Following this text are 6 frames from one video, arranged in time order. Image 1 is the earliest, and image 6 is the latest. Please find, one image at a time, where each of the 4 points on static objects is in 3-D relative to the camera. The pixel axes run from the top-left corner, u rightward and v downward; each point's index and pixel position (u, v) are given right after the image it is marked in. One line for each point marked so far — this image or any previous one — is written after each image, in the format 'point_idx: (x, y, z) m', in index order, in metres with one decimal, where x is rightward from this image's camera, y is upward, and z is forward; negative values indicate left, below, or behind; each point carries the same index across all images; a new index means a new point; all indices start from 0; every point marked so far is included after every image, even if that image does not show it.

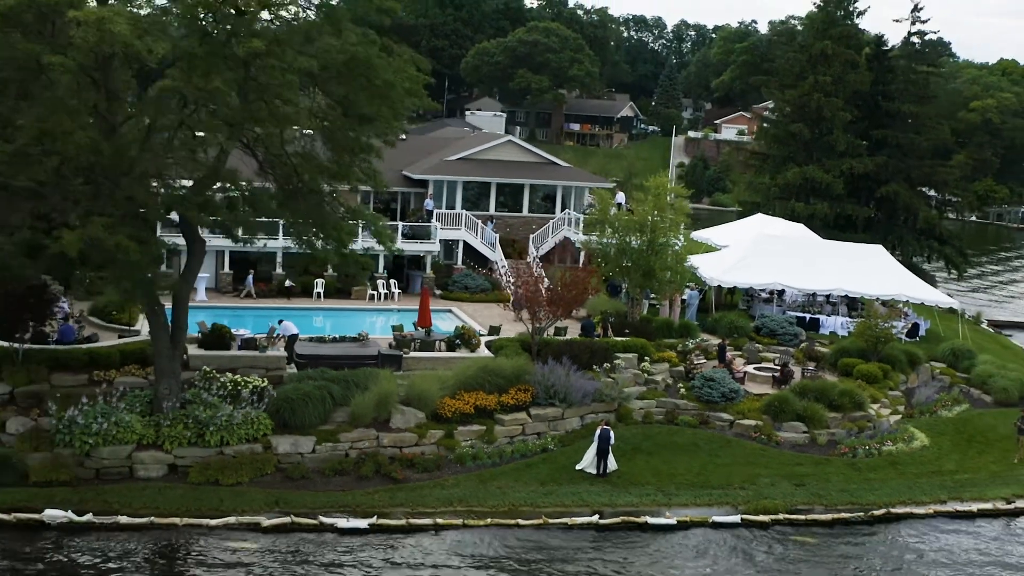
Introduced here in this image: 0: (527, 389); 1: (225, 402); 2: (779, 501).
0: (+0.3, -1.7, +17.1) m
1: (-4.3, -1.7, +15.2) m
2: (+4.1, -3.2, +15.6) m
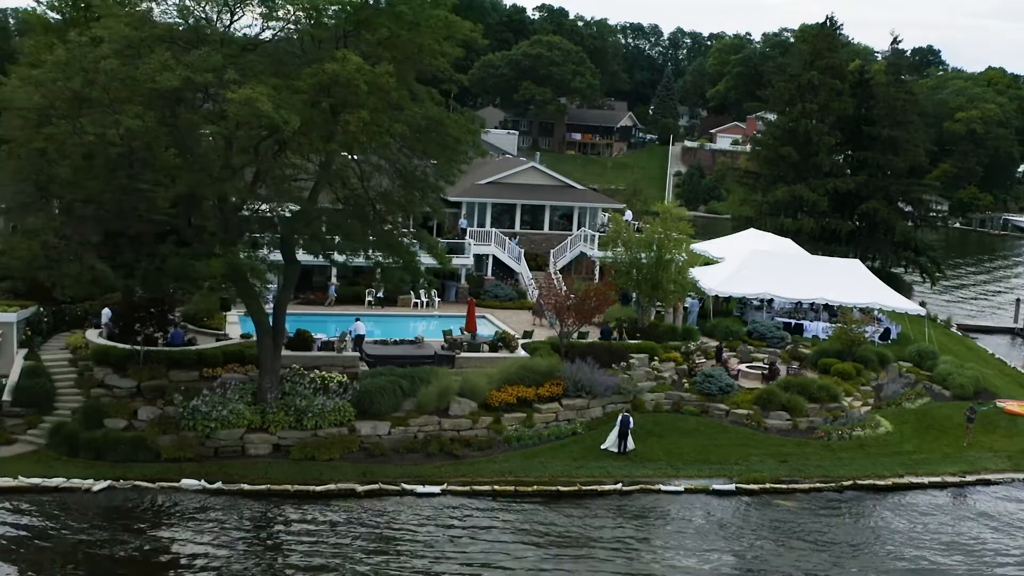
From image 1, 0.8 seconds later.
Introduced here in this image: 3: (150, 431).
0: (+1.0, -1.9, +20.6) m
1: (-3.6, -1.9, +18.6) m
2: (+4.8, -3.5, +19.0) m
3: (-6.3, -2.5, +17.9) m
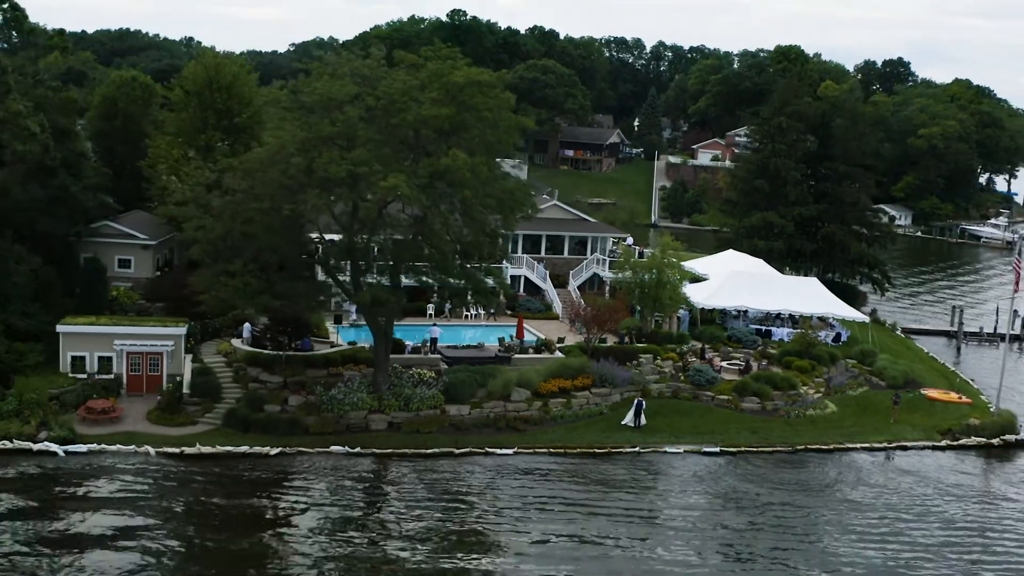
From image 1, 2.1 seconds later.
0: (+2.1, -2.4, +27.5) m
1: (-2.4, -2.5, +25.5) m
2: (+5.9, -4.0, +26.1) m
3: (-5.2, -3.0, +24.7) m
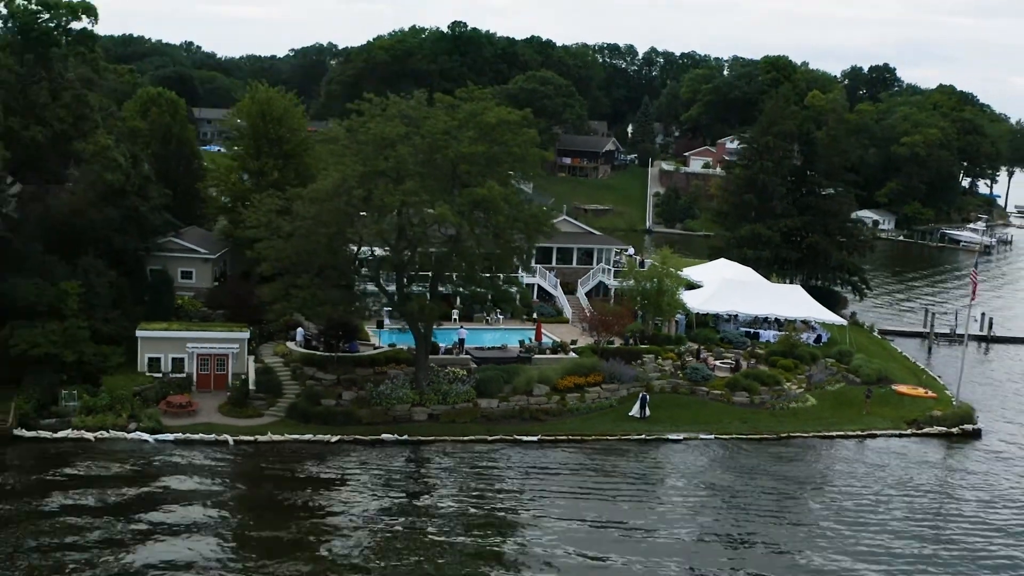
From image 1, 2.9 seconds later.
0: (+2.7, -2.7, +31.5) m
1: (-1.8, -2.7, +29.4) m
2: (+6.6, -4.2, +30.0) m
3: (-4.5, -3.3, +28.6) m
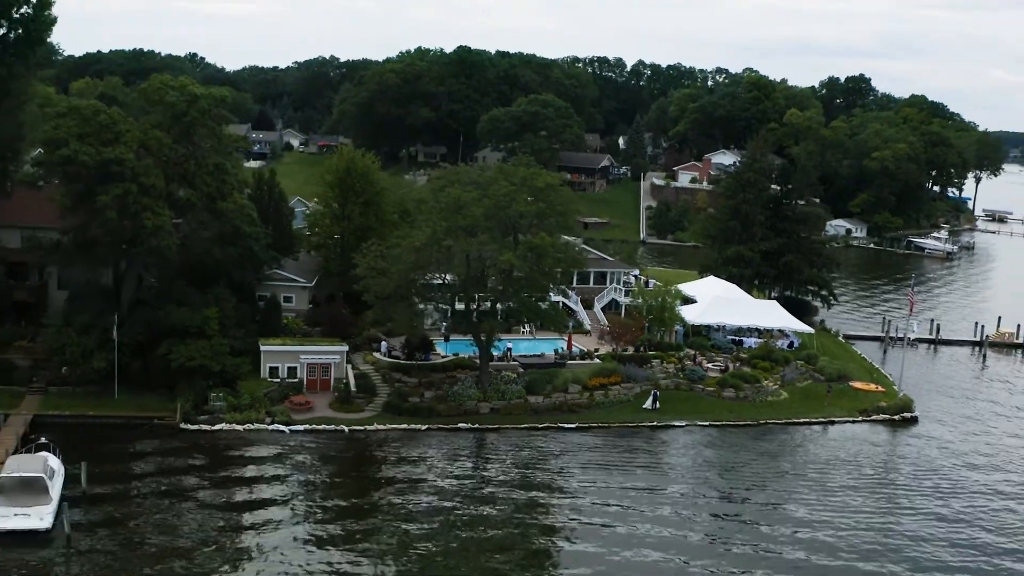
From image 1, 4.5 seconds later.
0: (+4.3, -3.5, +40.3) m
1: (-0.2, -3.6, +38.2) m
2: (+8.2, -5.0, +38.9) m
3: (-2.9, -4.2, +37.3) m
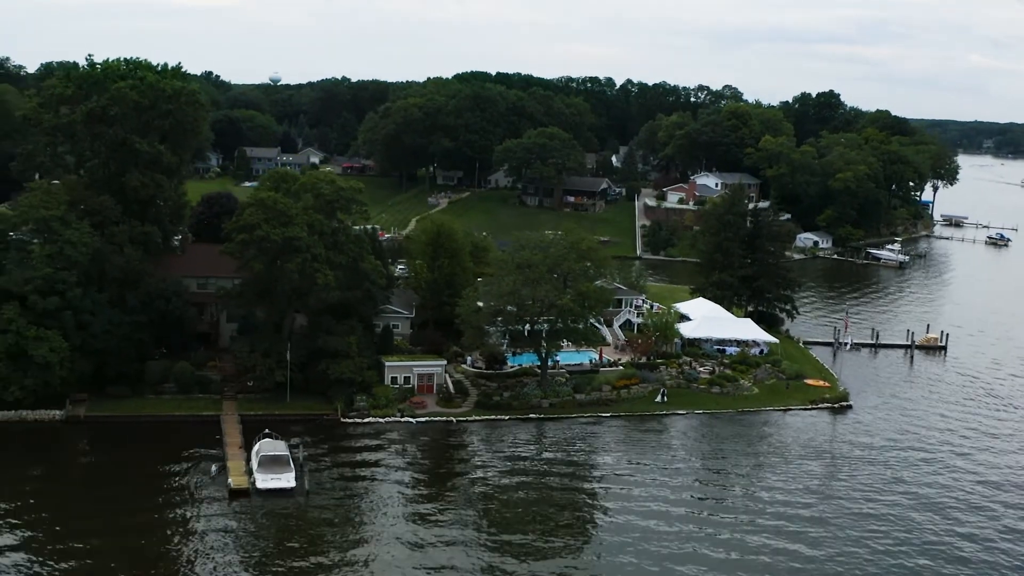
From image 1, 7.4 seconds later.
0: (+7.0, -5.1, +56.5) m
1: (+2.6, -5.3, +54.2) m
2: (+10.9, -6.6, +55.1) m
3: (-0.1, -5.9, +53.3) m
